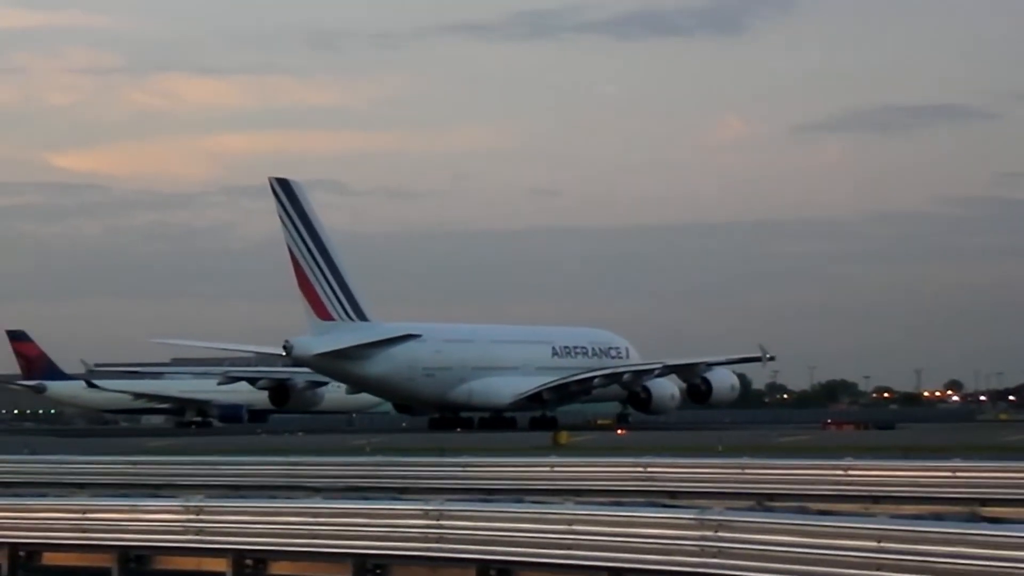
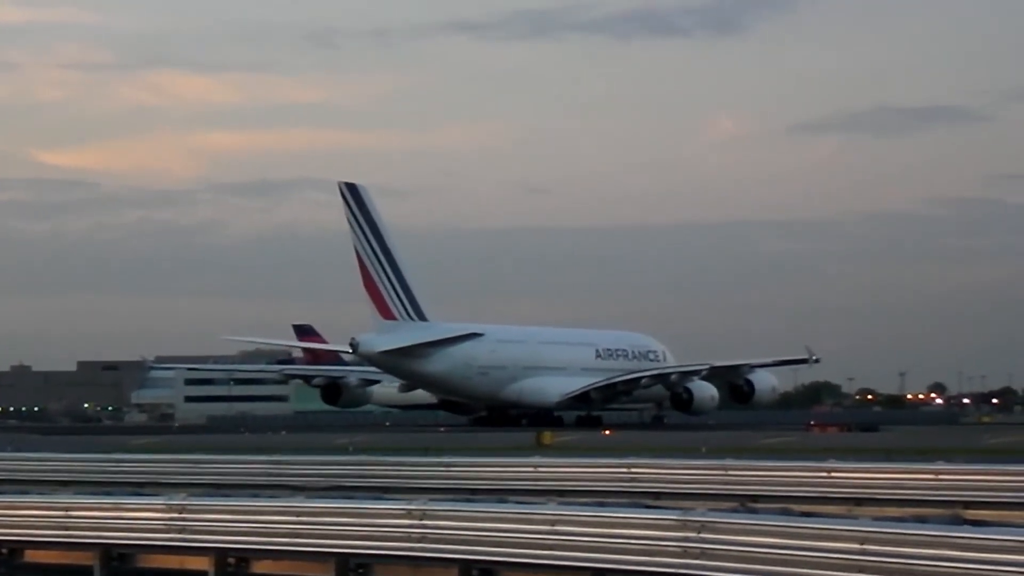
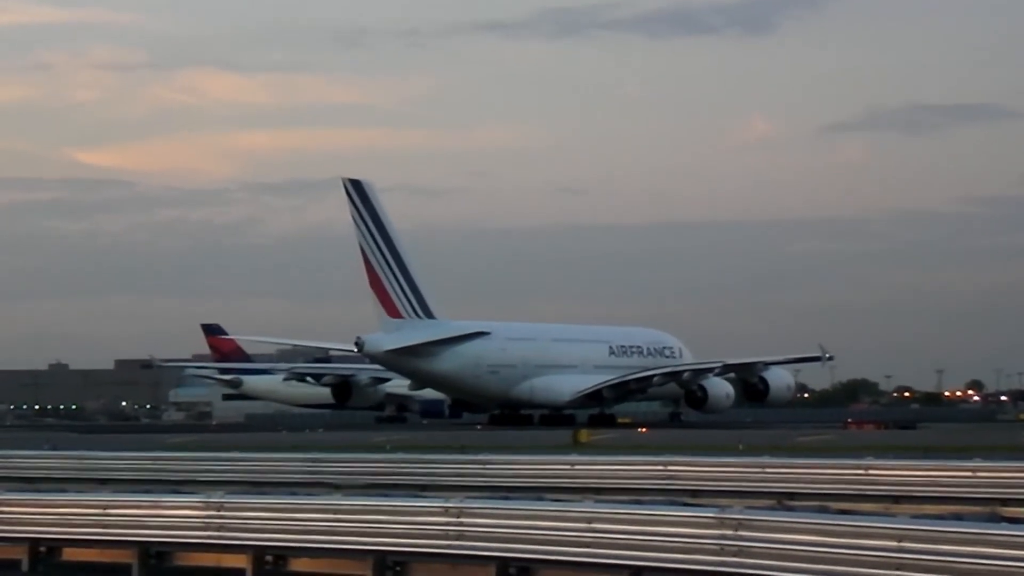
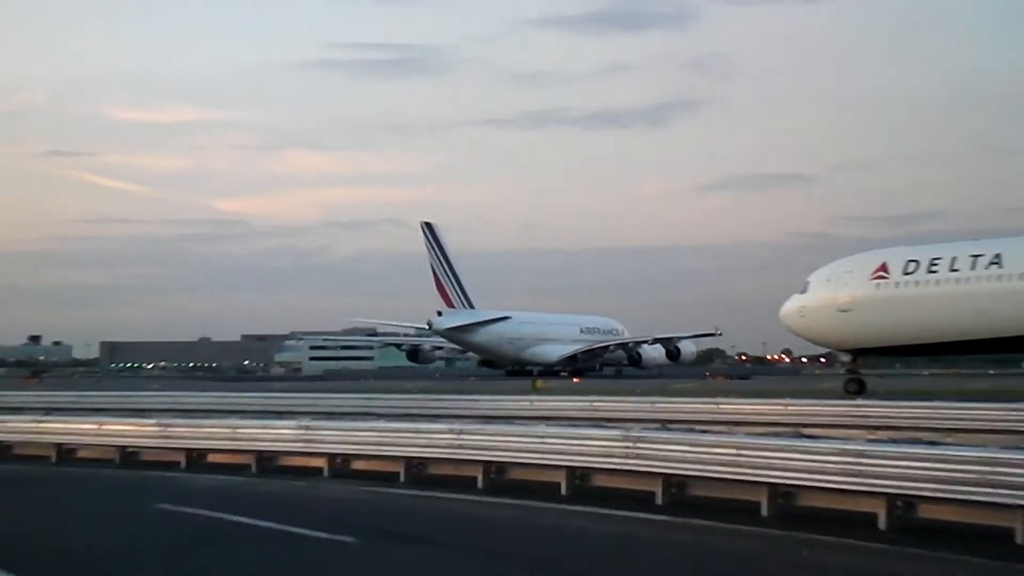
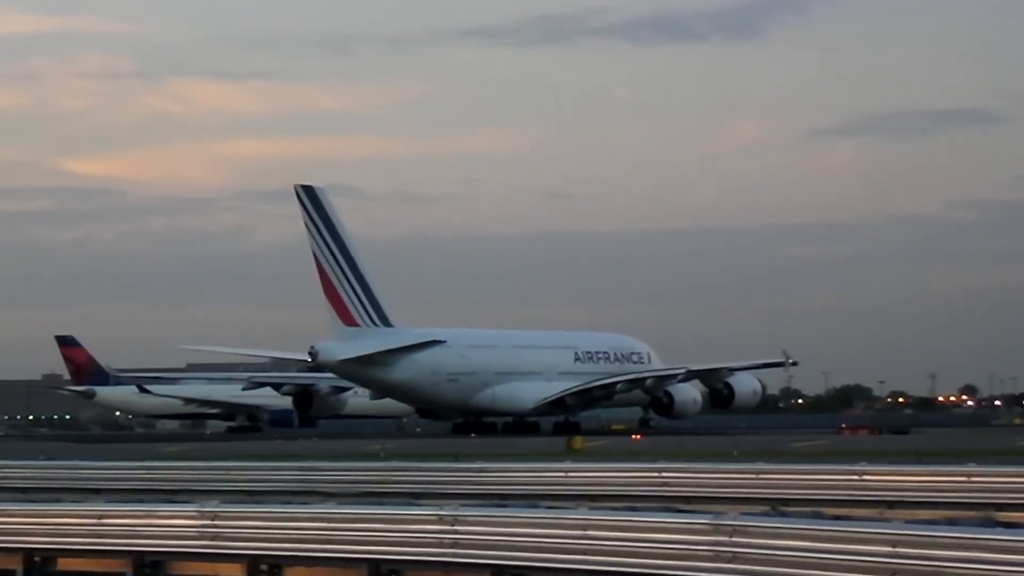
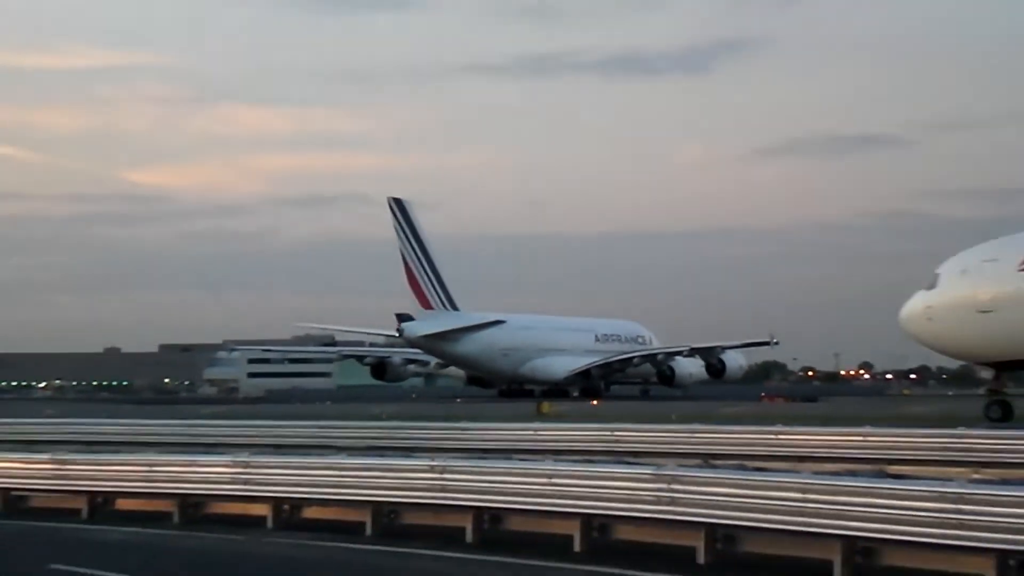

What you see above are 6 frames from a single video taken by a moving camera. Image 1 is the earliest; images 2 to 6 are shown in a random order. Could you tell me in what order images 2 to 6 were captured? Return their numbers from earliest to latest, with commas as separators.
5, 3, 2, 6, 4
